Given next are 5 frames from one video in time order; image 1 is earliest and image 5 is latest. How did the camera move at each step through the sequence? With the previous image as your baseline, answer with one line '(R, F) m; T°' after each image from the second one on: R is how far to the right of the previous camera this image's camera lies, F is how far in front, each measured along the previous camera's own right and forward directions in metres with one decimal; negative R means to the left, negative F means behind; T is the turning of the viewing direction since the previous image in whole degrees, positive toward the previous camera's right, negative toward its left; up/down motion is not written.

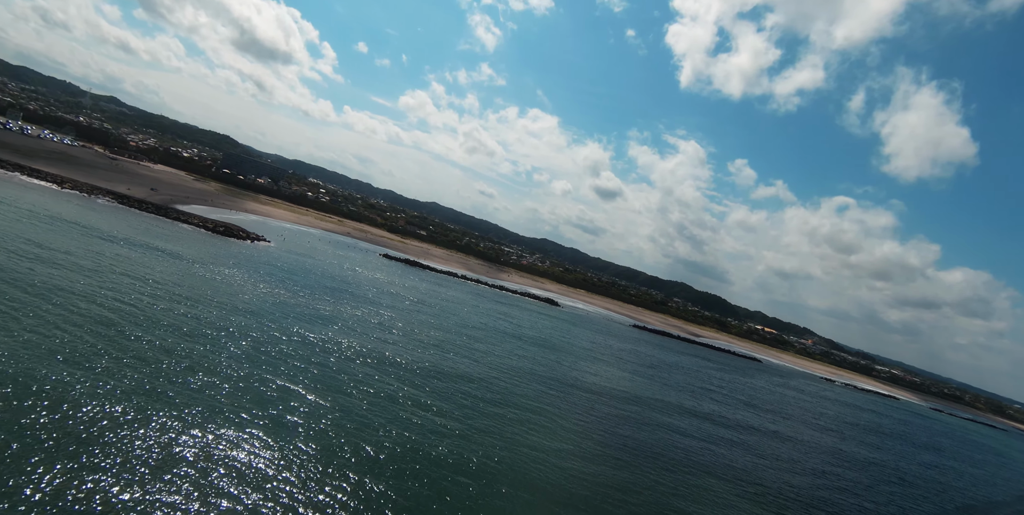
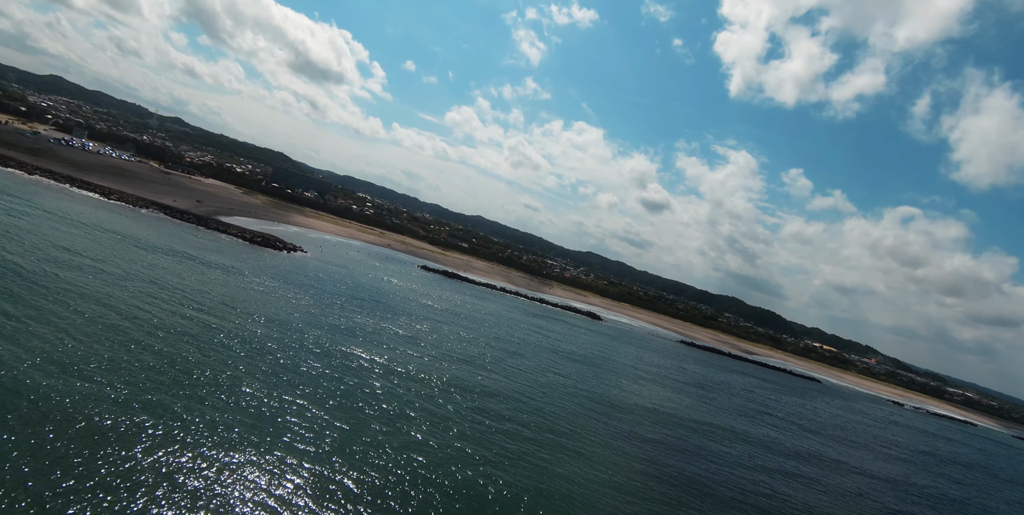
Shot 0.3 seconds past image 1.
(+0.5, +1.5) m; -5°
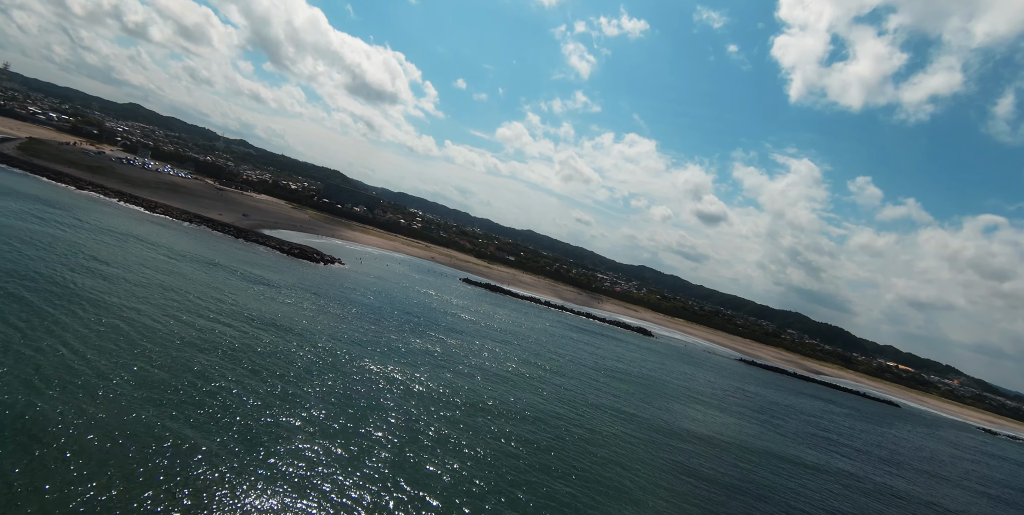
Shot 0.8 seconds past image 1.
(+0.6, +1.9) m; -6°
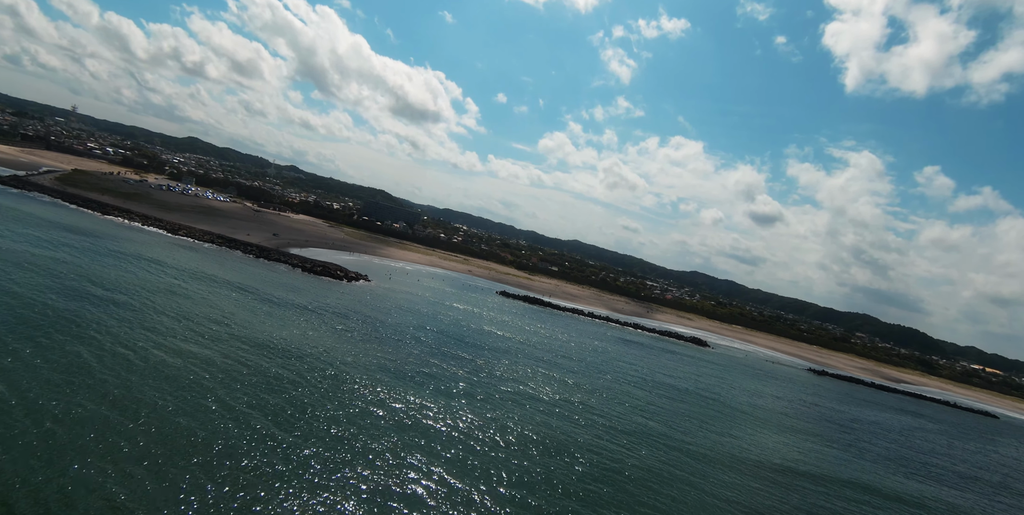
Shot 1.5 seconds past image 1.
(+0.7, +2.8) m; -5°
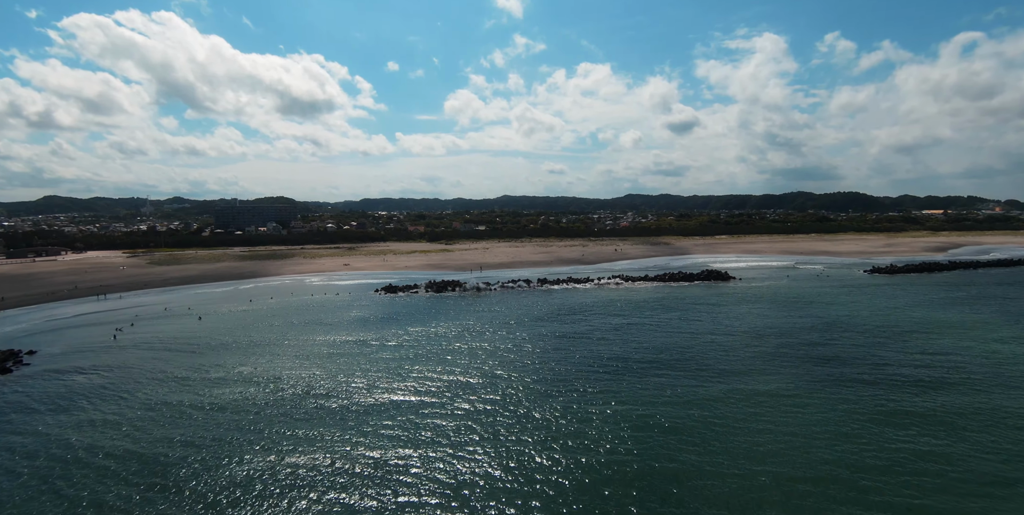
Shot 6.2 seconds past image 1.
(+3.3, +17.9) m; +5°
